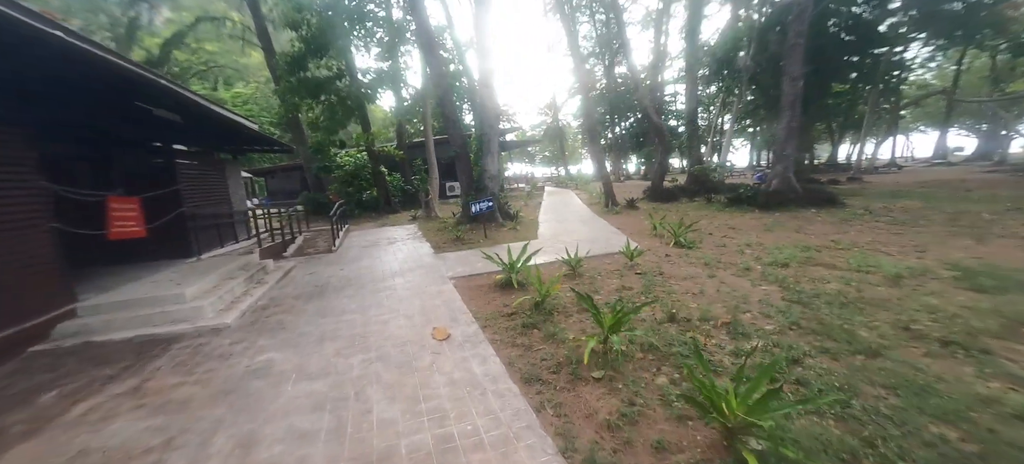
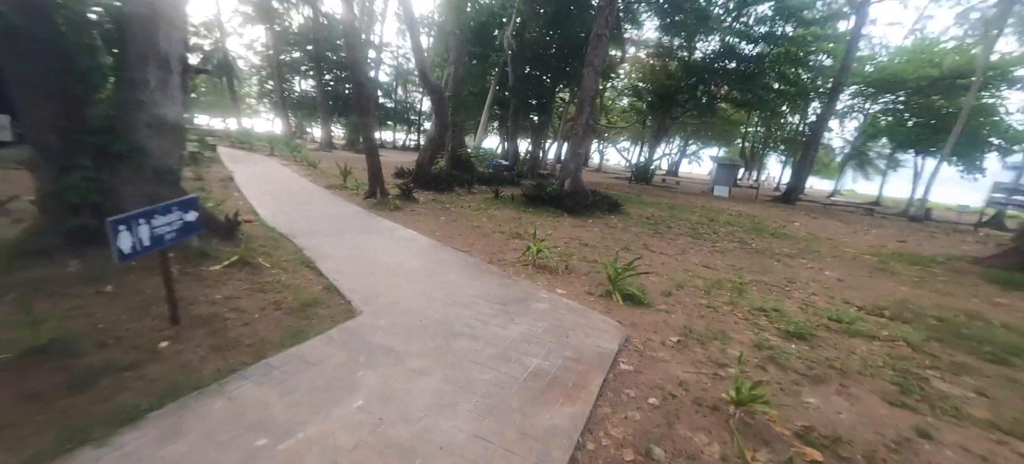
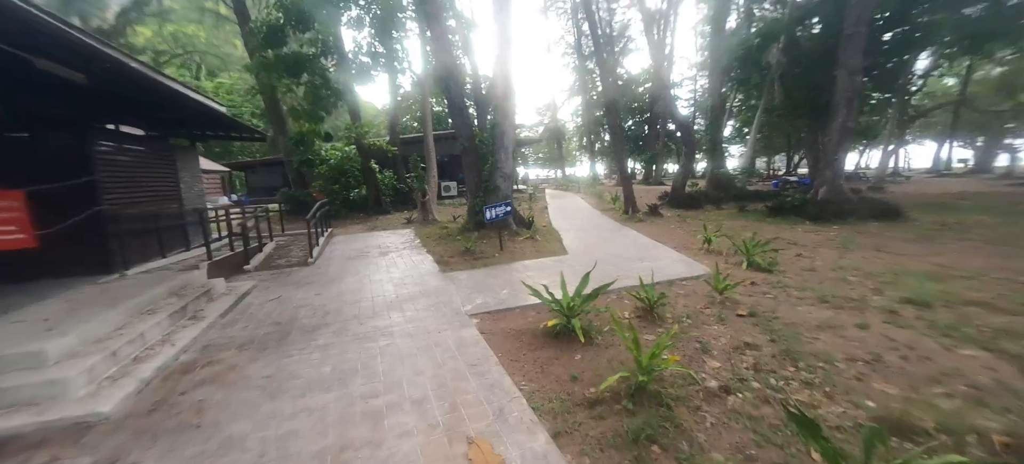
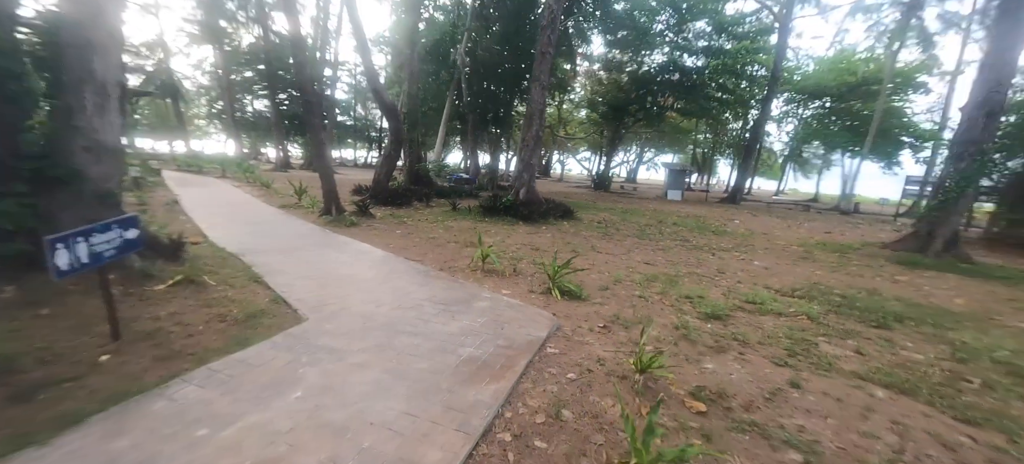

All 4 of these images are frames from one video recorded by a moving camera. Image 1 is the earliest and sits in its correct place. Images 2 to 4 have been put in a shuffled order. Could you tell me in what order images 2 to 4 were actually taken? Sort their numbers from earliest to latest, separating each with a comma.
3, 4, 2
